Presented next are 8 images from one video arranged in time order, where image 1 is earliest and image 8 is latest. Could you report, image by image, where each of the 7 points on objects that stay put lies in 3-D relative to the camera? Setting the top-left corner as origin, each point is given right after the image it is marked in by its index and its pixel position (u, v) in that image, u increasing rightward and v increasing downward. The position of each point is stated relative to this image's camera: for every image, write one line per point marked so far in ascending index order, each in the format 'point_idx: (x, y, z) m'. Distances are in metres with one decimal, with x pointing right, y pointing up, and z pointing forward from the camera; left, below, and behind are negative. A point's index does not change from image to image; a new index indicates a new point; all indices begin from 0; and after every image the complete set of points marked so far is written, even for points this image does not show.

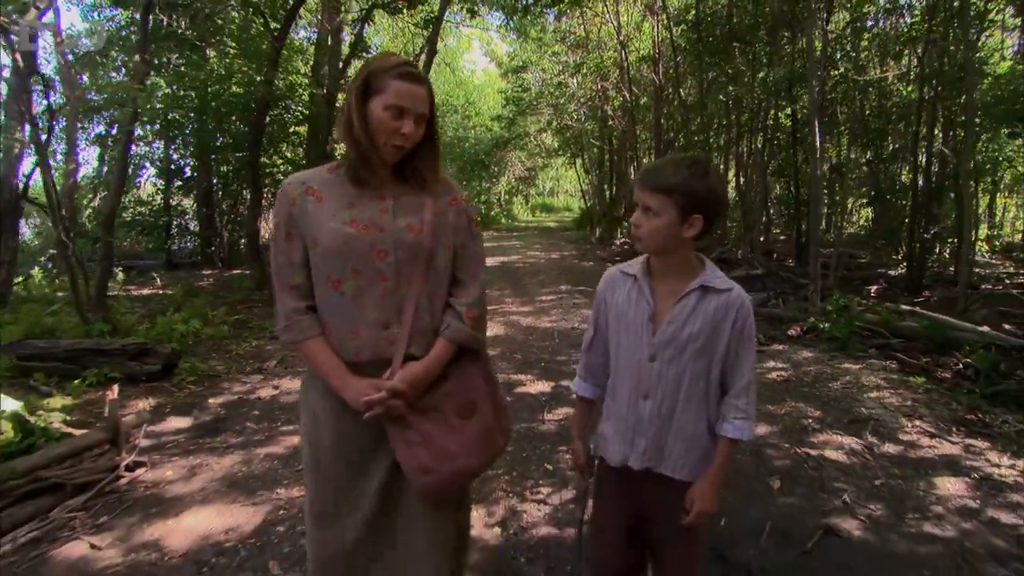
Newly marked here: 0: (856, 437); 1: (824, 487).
0: (+2.4, -1.0, +4.0) m
1: (+1.8, -1.1, +3.3) m
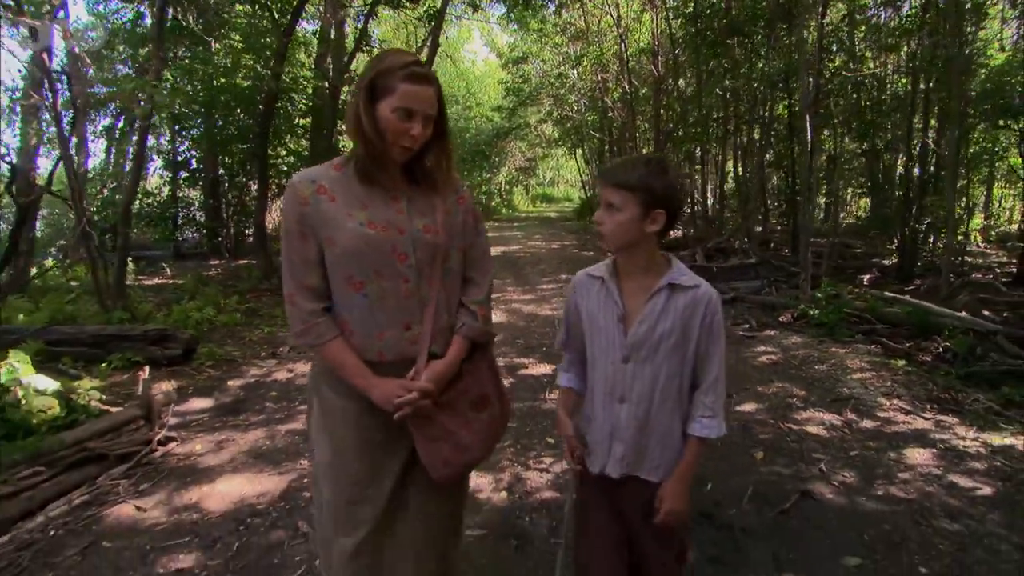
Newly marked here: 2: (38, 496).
0: (+2.4, -0.9, +4.4) m
1: (+1.8, -1.1, +3.7) m
2: (-2.6, -1.2, +3.2) m
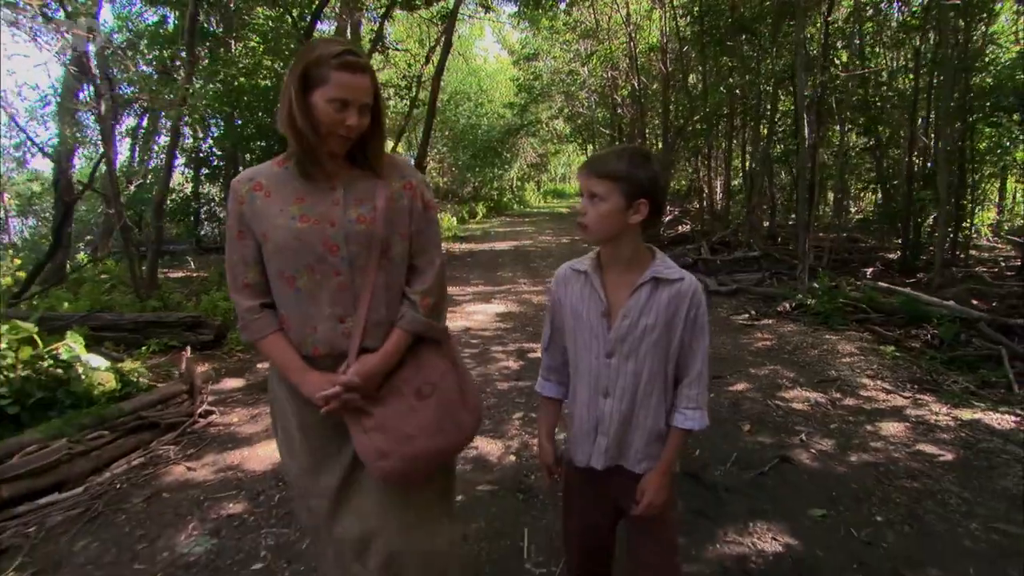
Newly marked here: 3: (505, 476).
0: (+2.5, -0.8, +4.7) m
1: (+1.9, -1.0, +4.0) m
2: (-2.6, -1.1, +3.7) m
3: (0.0, -1.1, +3.5) m
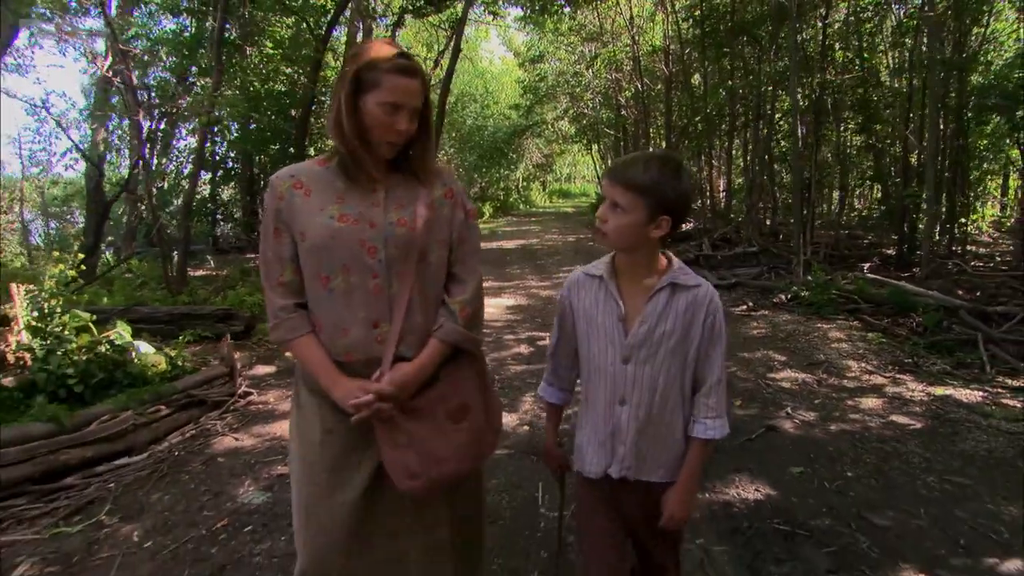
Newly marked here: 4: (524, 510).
0: (+2.6, -0.7, +5.1) m
1: (+2.0, -0.9, +4.4) m
2: (-2.5, -1.0, +4.1) m
3: (+0.1, -1.1, +3.9) m
4: (+0.1, -1.2, +3.2) m
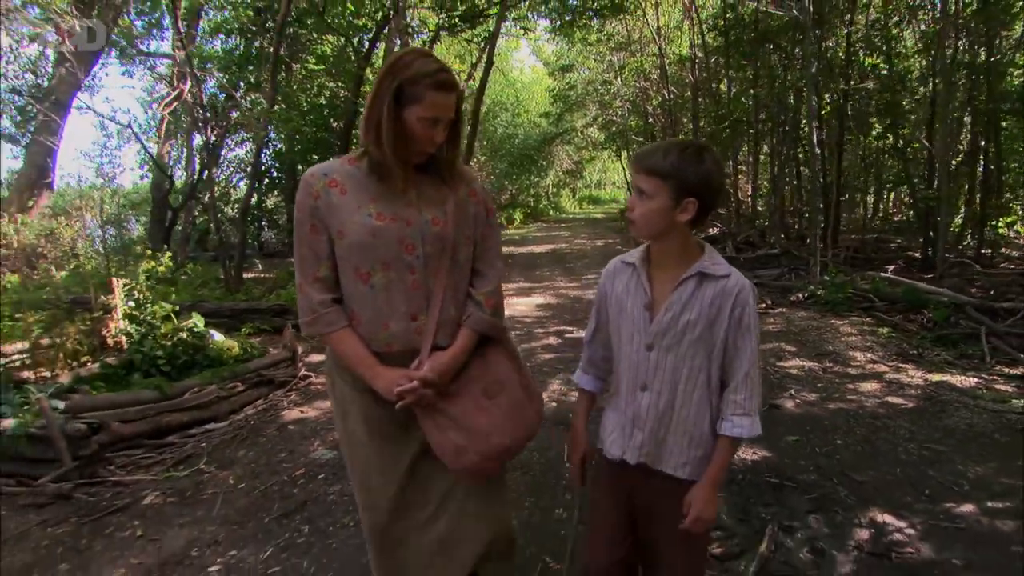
0: (+2.9, -0.7, +5.5) m
1: (+2.2, -0.8, +4.9) m
2: (-2.3, -0.9, +4.8) m
3: (+0.3, -1.0, +4.5) m
4: (+0.3, -1.1, +3.7) m
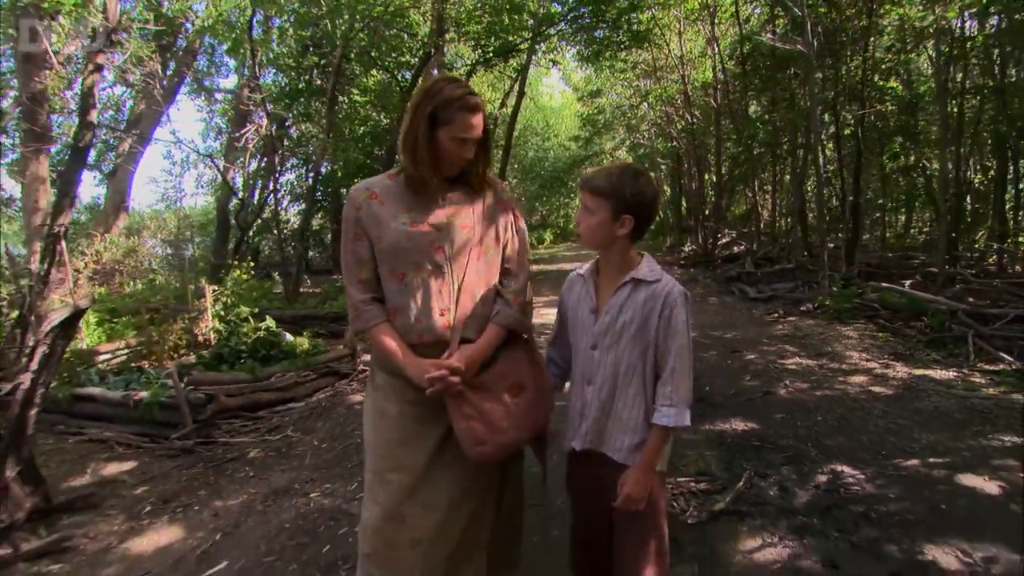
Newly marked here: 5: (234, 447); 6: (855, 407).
0: (+3.2, -0.8, +6.2) m
1: (+2.5, -0.9, +5.5) m
2: (-2.0, -1.0, +5.7) m
3: (+0.5, -1.0, +5.3) m
4: (+0.5, -1.1, +4.5) m
5: (-2.1, -1.2, +4.5) m
6: (+2.7, -1.0, +4.6) m
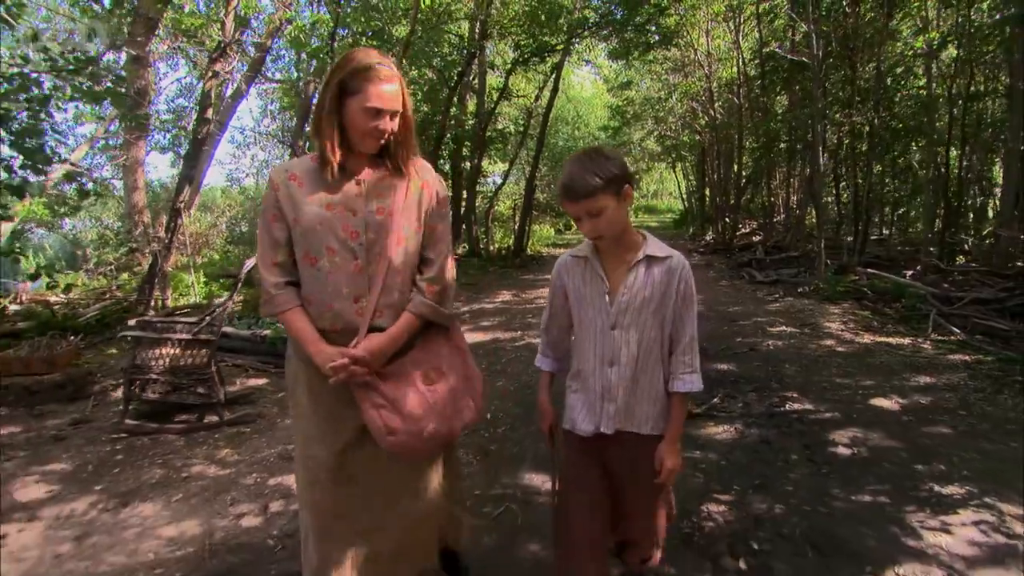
0: (+3.7, -0.5, +7.4) m
1: (+2.9, -0.6, +6.8) m
2: (-1.5, -0.6, +7.2) m
3: (+0.9, -0.7, +6.6) m
4: (+0.8, -0.9, +5.8) m
5: (-1.8, -0.9, +5.9) m
6: (+3.1, -0.7, +5.9) m
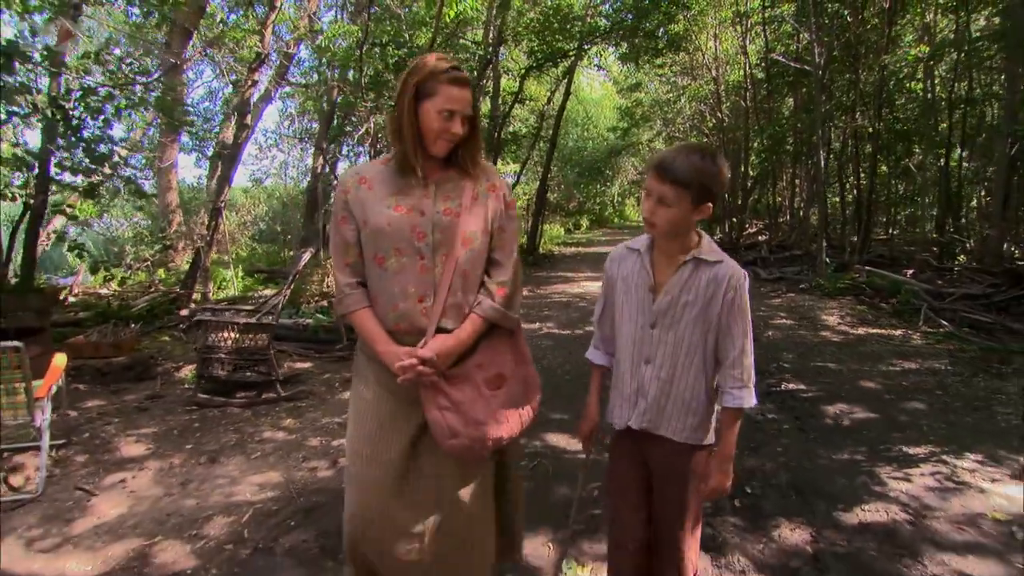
0: (+3.9, -0.5, +7.9) m
1: (+3.2, -0.6, +7.3) m
2: (-1.3, -0.5, +7.7) m
3: (+1.2, -0.7, +7.1) m
4: (+1.1, -0.8, +6.4) m
5: (-1.5, -0.8, +6.5) m
6: (+3.3, -0.7, +6.4) m
